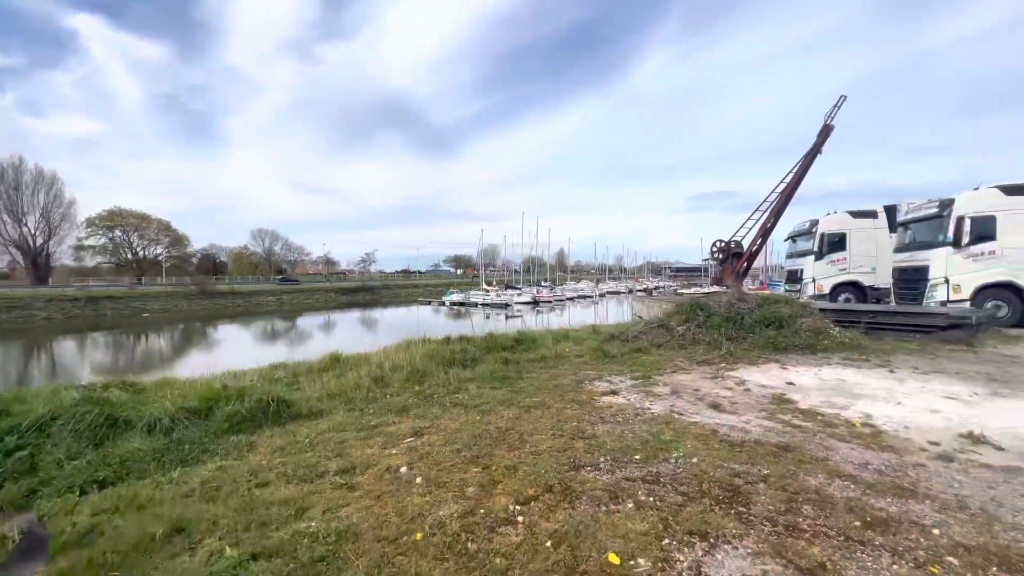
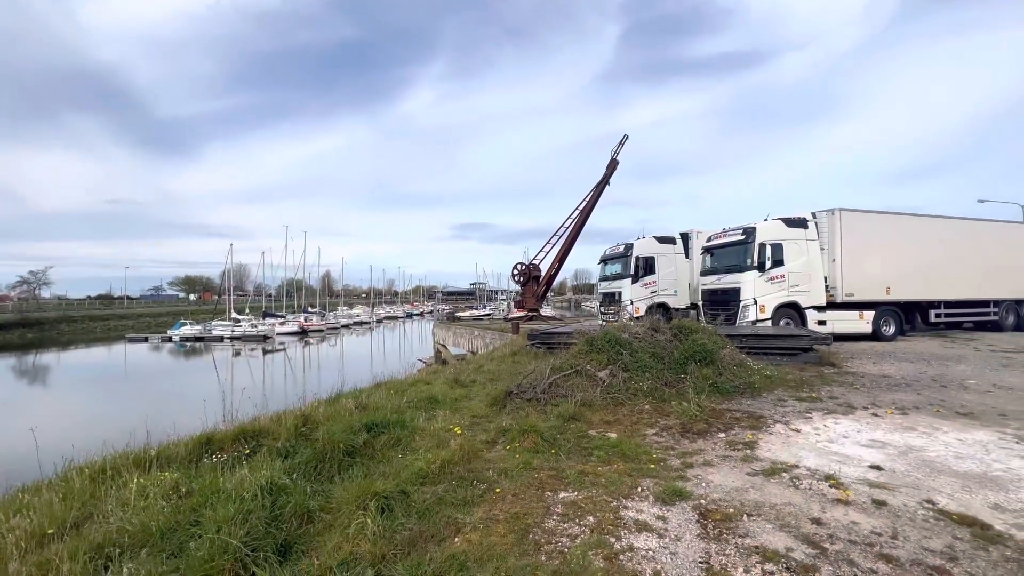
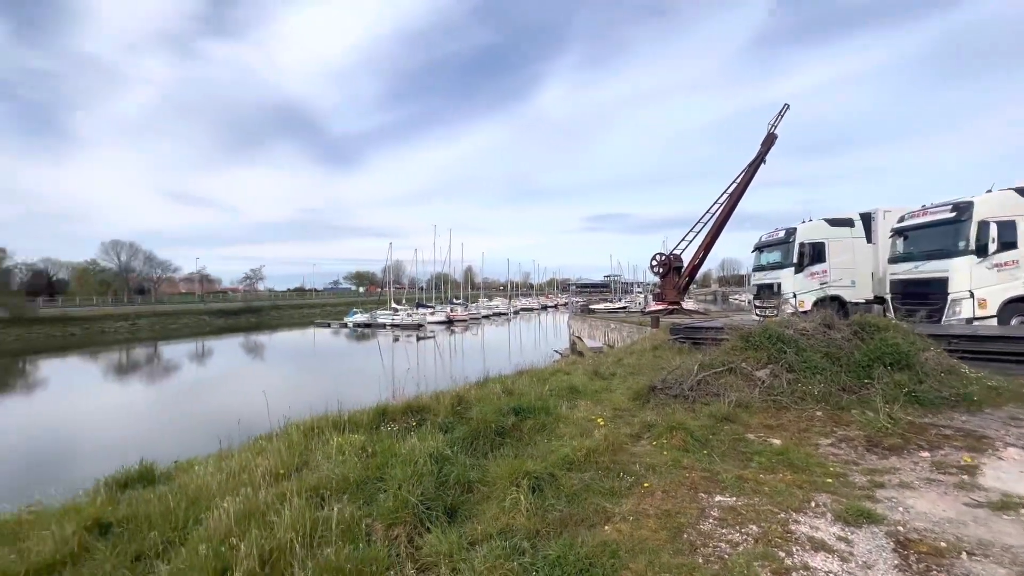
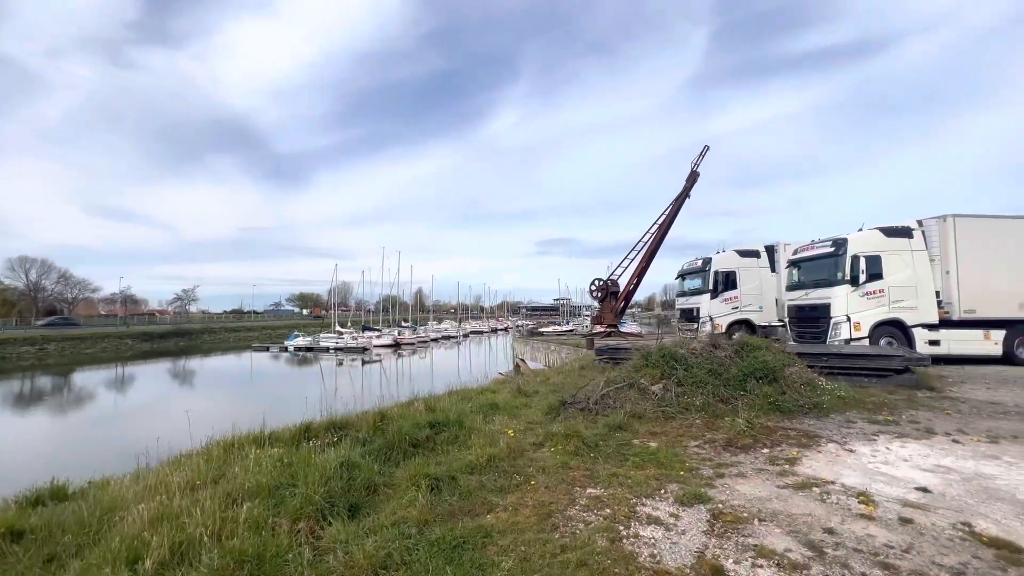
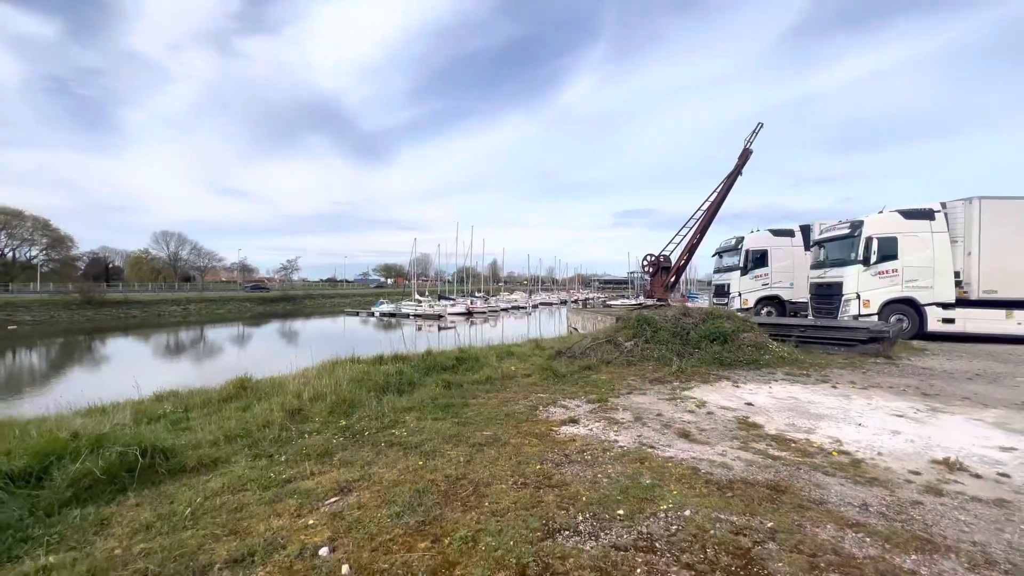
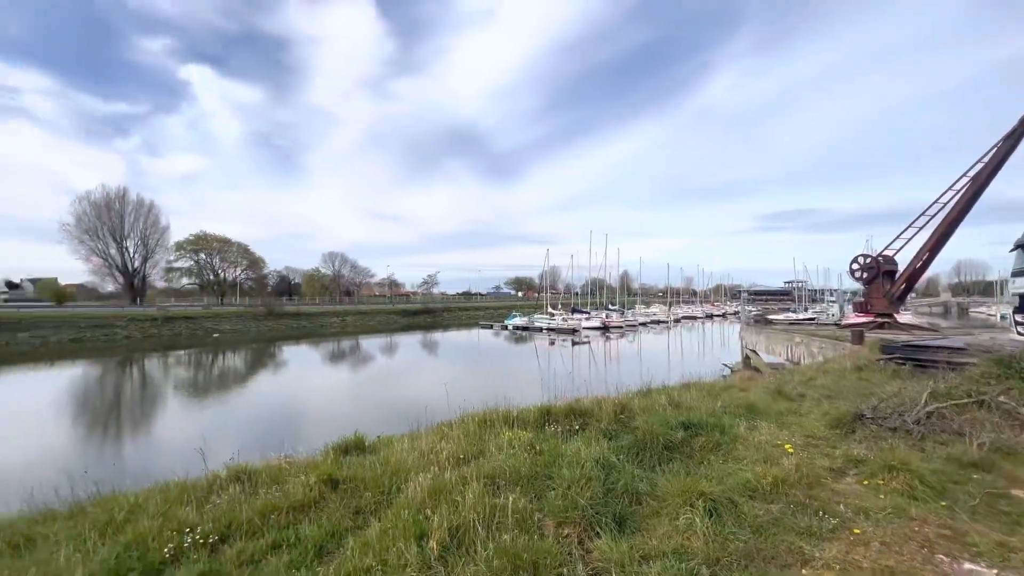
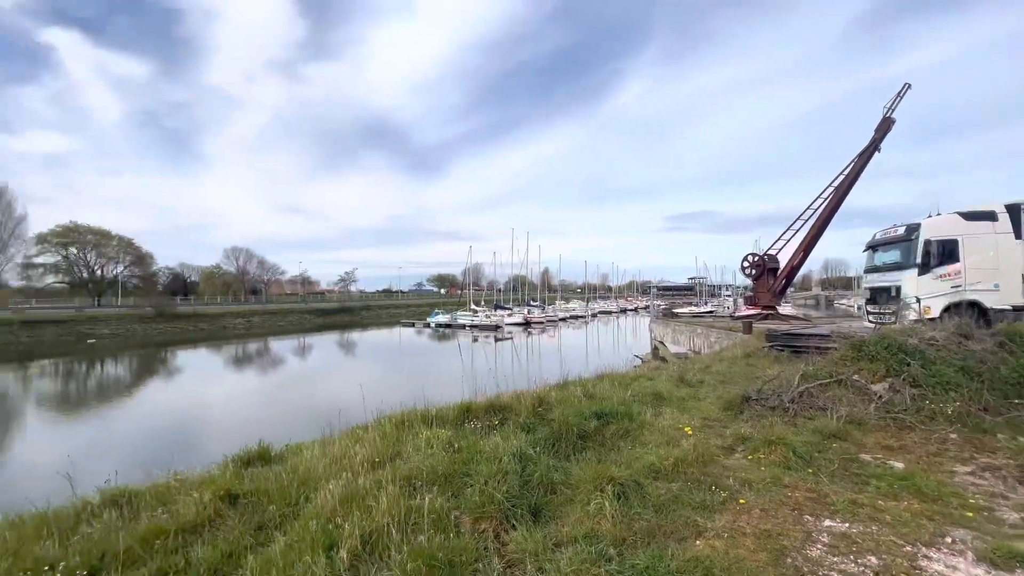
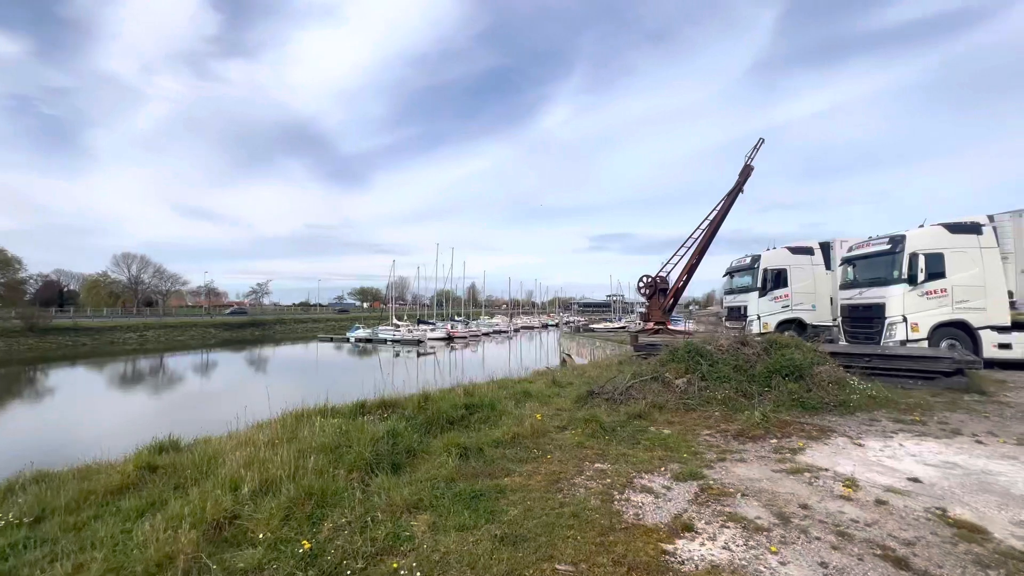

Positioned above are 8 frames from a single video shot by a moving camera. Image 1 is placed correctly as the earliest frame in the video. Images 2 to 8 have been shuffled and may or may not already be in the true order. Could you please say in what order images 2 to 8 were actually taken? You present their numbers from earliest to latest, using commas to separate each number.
5, 8, 4, 2, 3, 7, 6
